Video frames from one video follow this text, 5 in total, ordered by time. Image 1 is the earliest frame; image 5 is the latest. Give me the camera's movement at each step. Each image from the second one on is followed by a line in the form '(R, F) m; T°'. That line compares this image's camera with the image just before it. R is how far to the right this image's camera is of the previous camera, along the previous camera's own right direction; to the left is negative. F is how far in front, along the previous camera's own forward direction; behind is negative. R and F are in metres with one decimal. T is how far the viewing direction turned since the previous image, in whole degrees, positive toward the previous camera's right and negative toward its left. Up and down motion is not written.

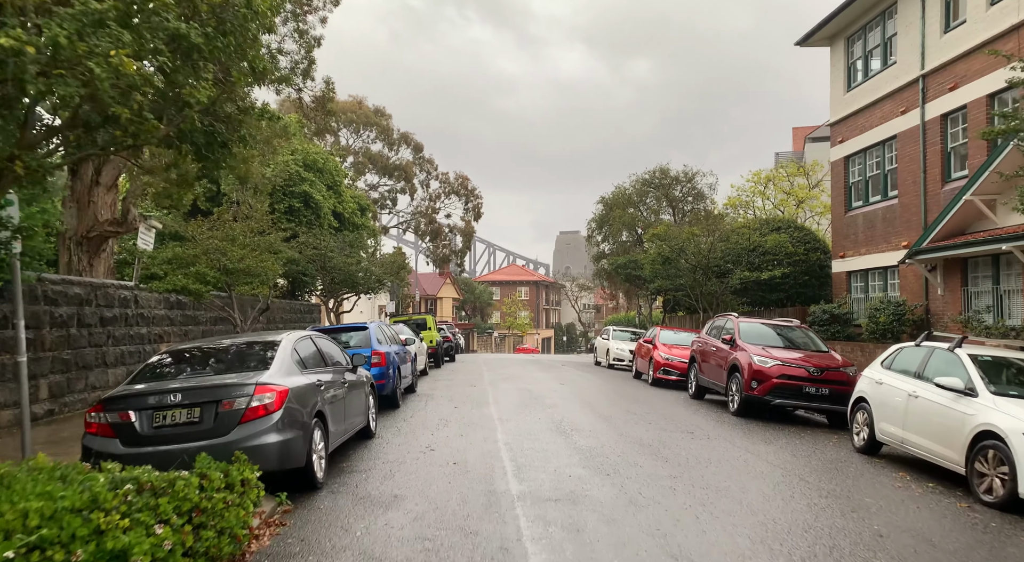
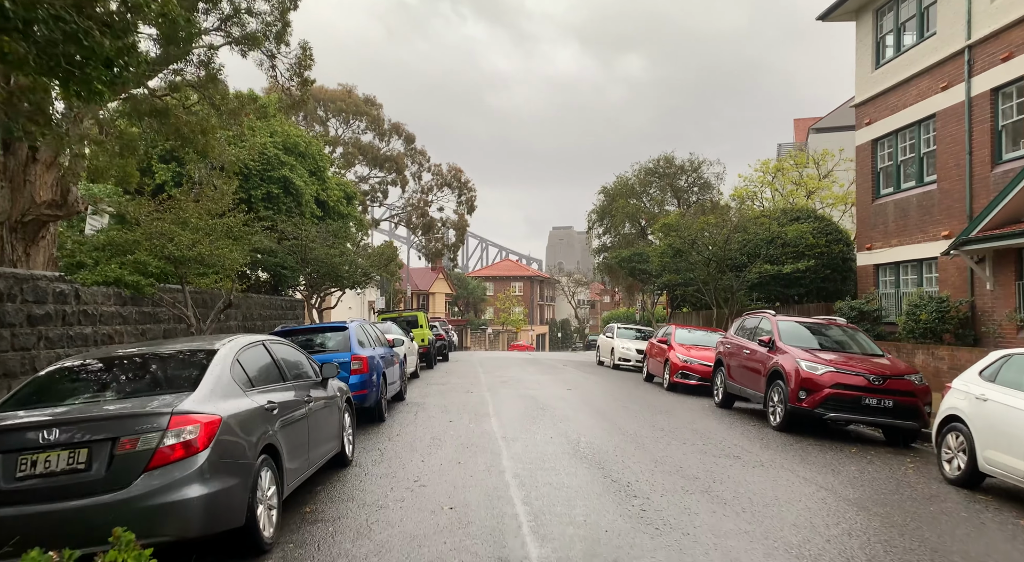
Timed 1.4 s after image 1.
(-0.2, +1.7) m; +1°
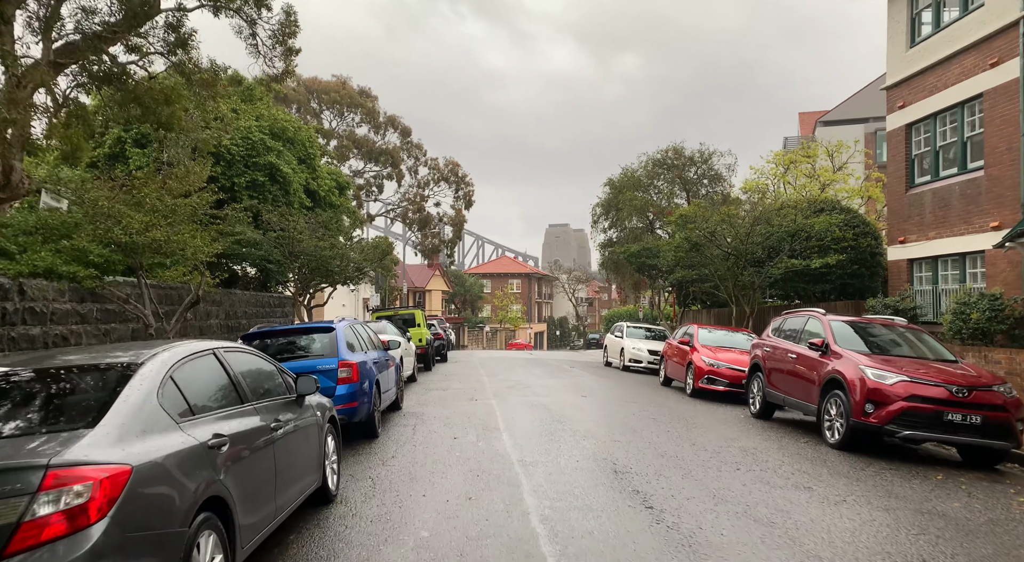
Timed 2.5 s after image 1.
(-0.2, +1.5) m; 0°
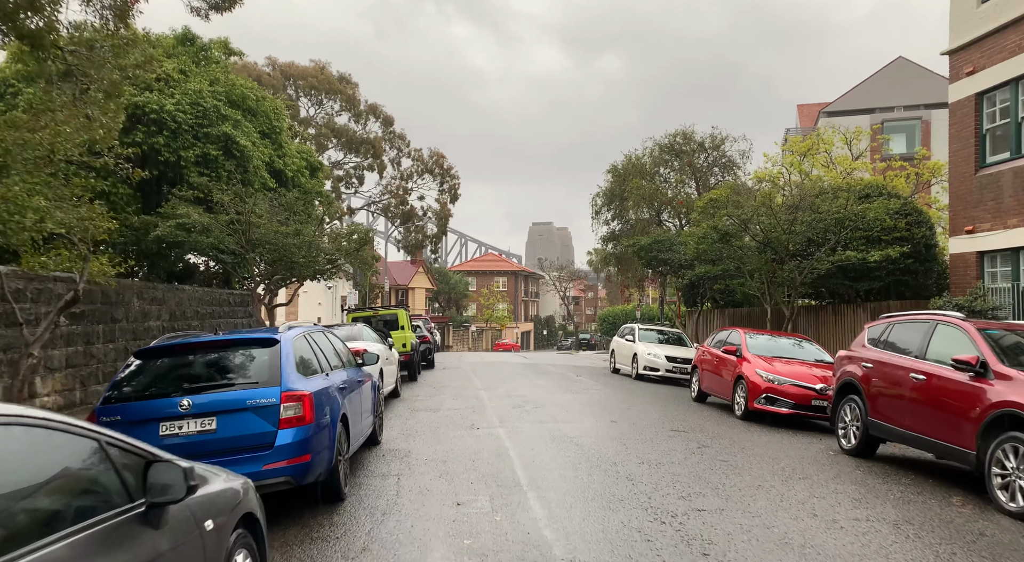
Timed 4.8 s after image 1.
(-0.4, +2.9) m; +1°
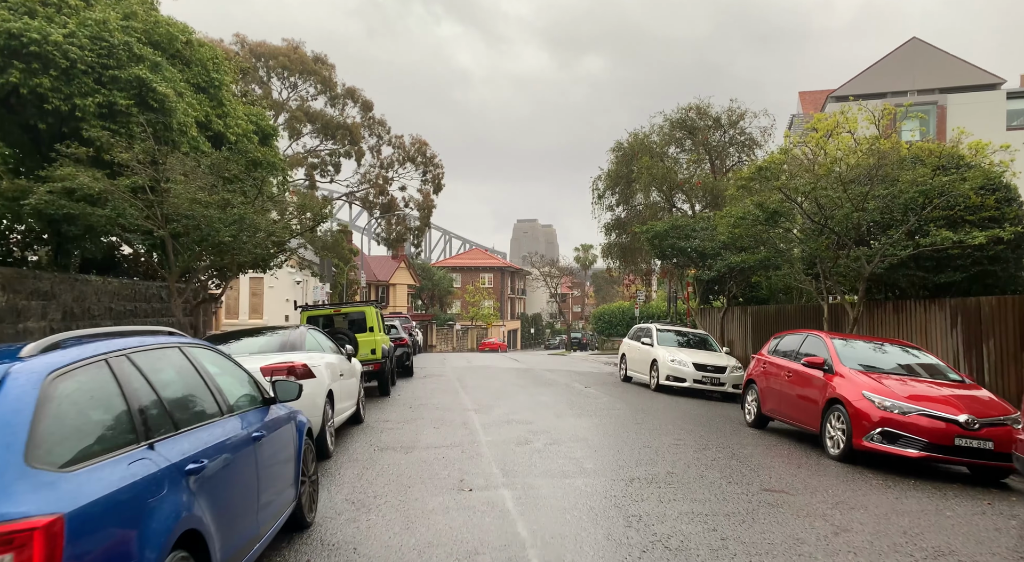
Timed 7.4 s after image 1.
(-0.3, +3.4) m; +1°
